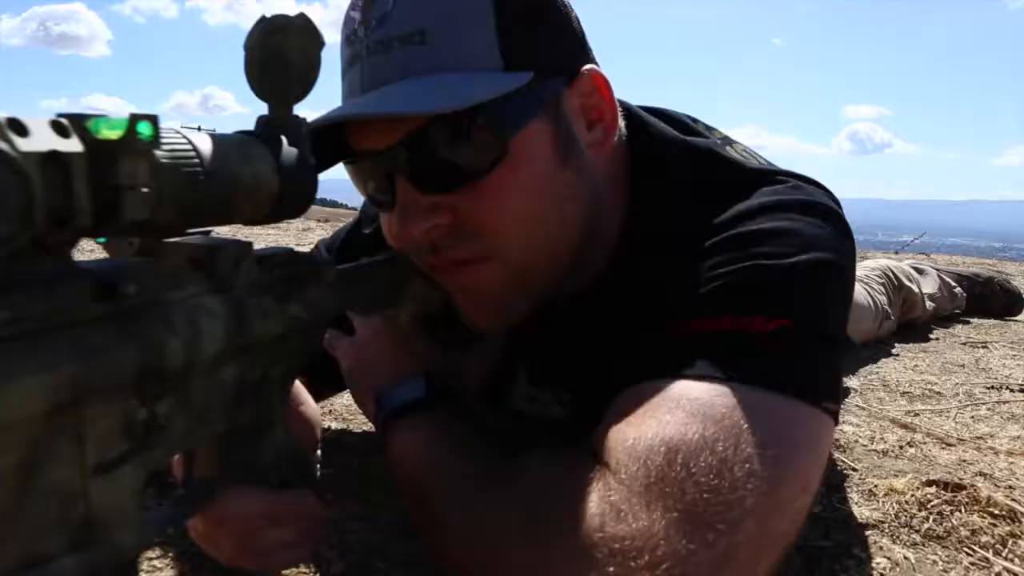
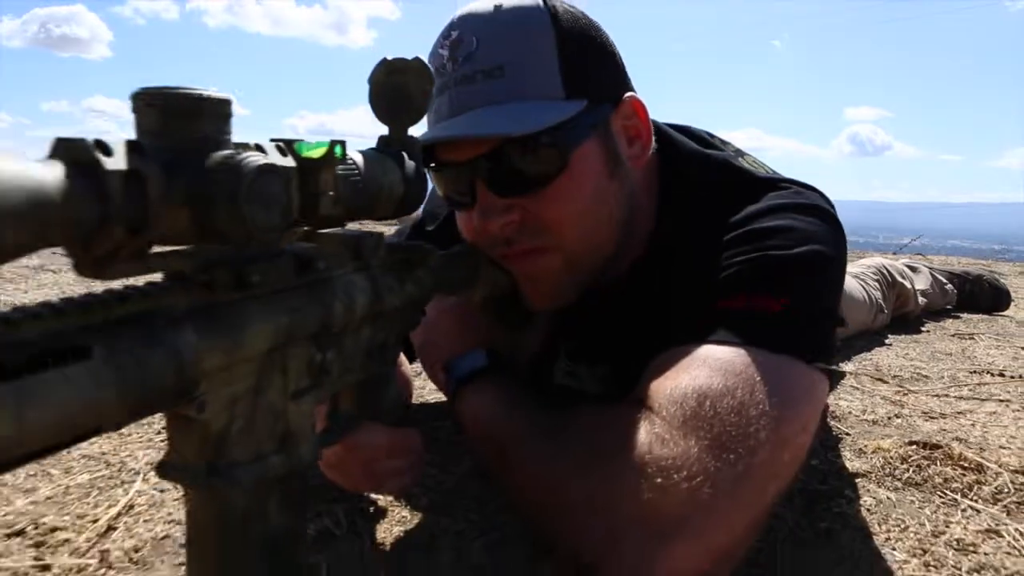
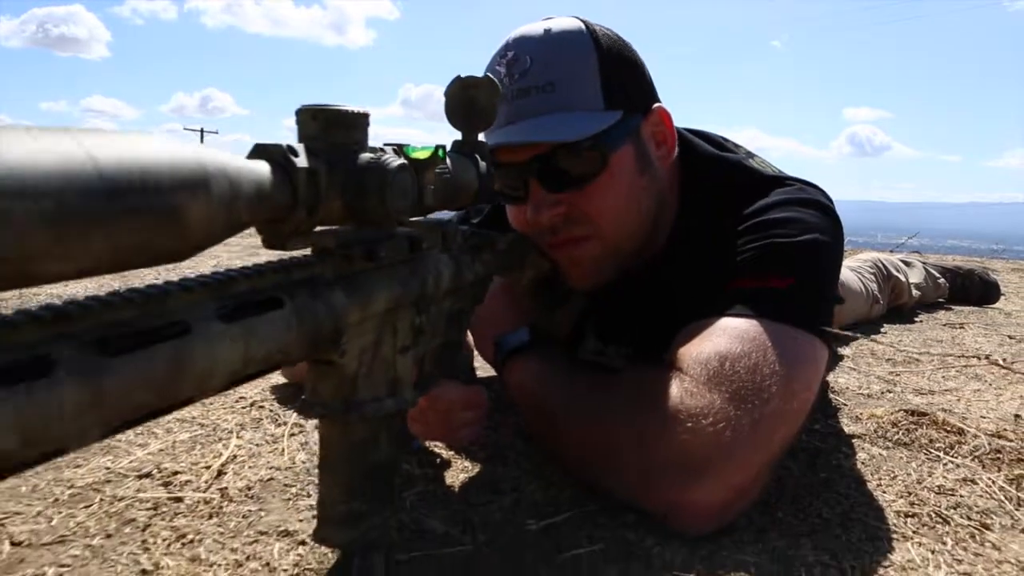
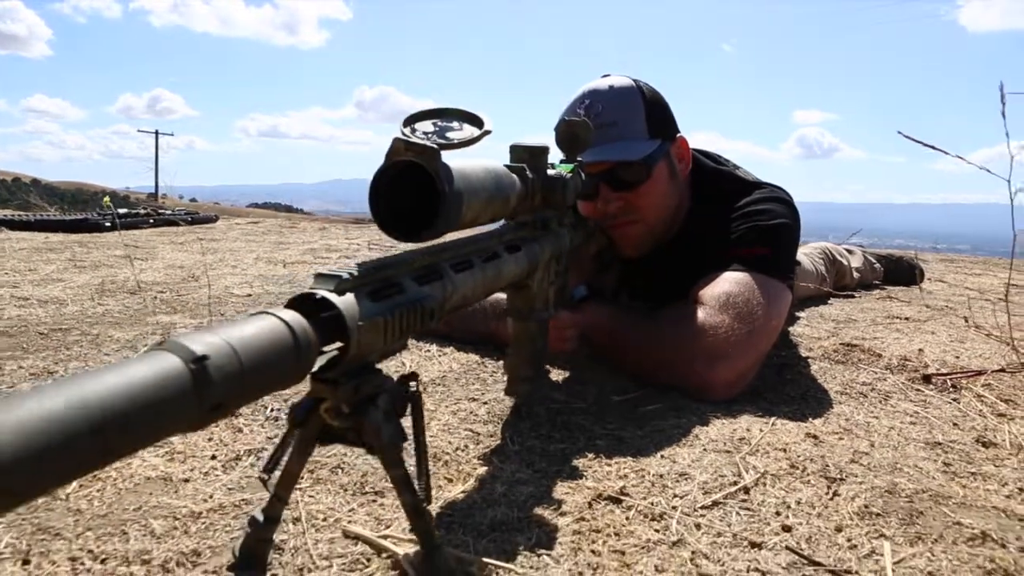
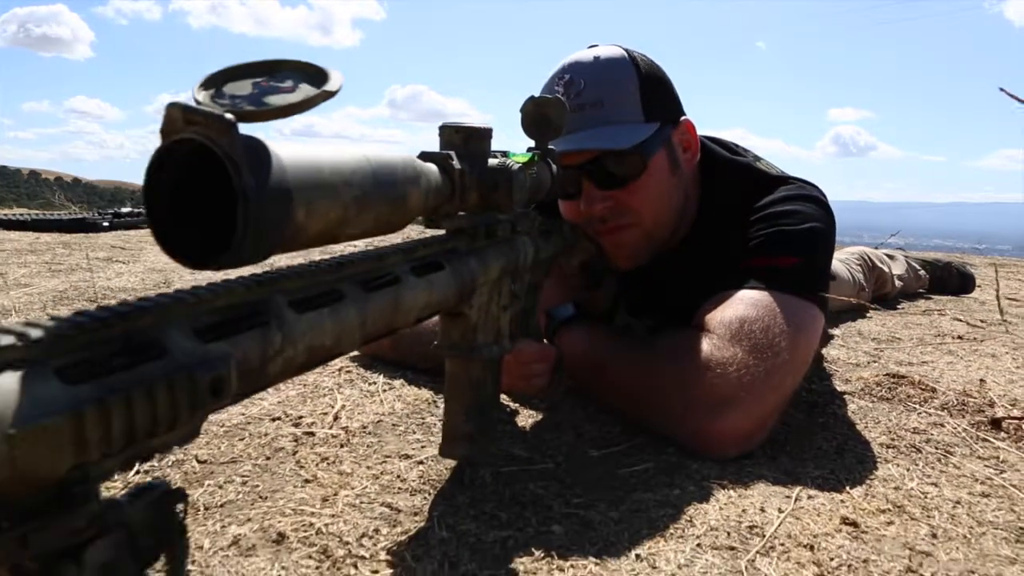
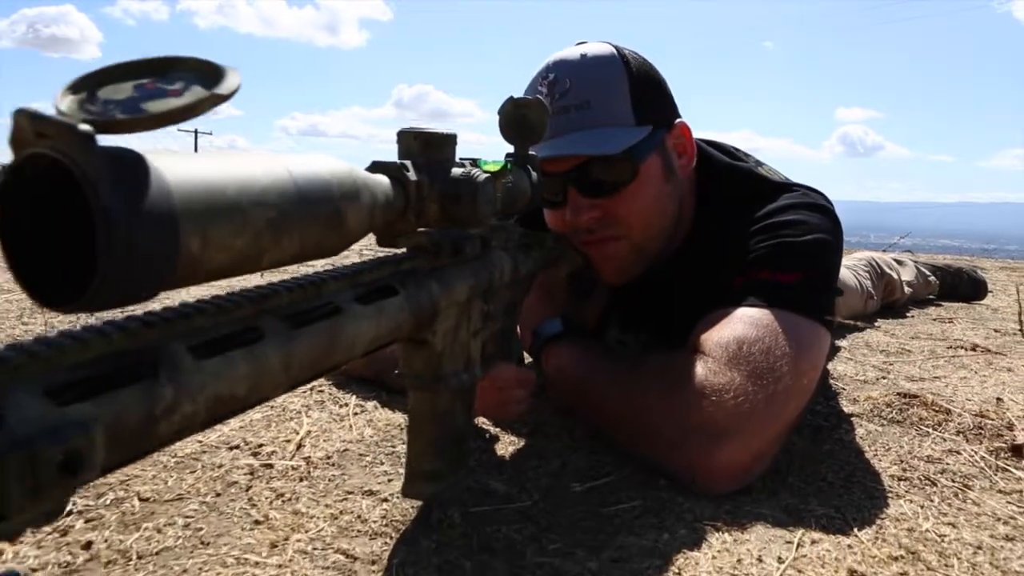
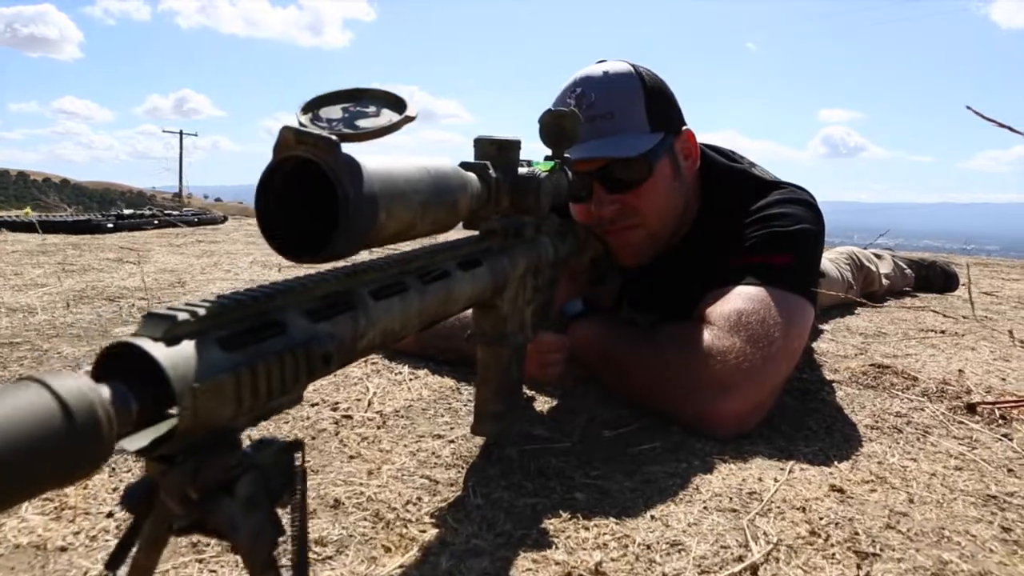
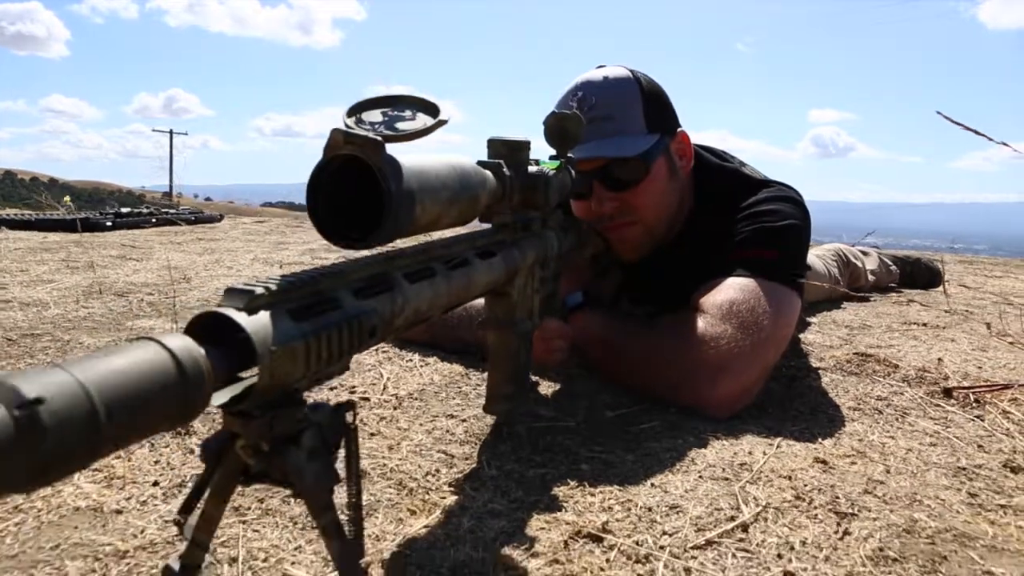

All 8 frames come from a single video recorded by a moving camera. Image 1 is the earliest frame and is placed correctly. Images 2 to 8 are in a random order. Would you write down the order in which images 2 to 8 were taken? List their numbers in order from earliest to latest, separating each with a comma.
2, 3, 6, 5, 7, 8, 4
